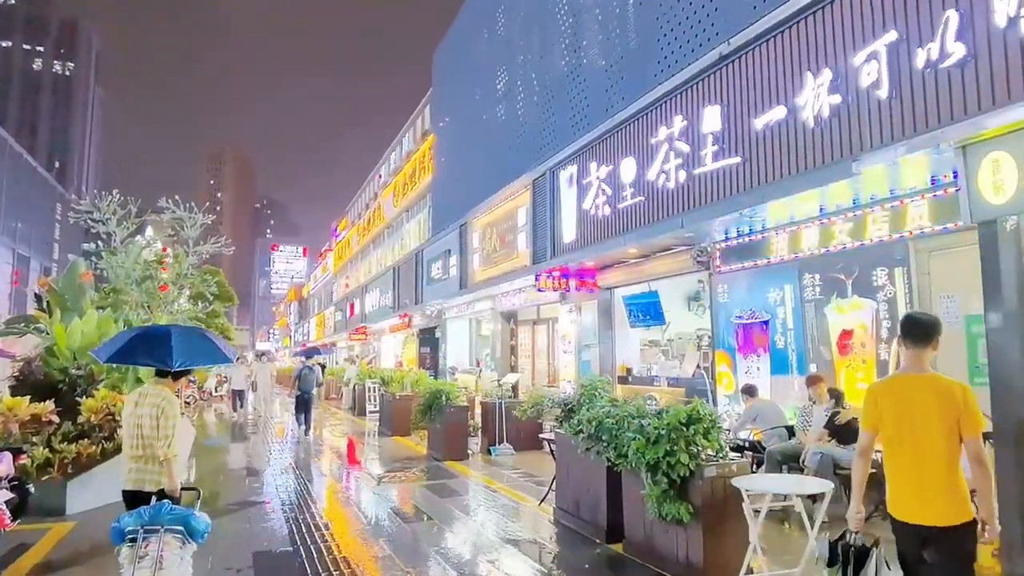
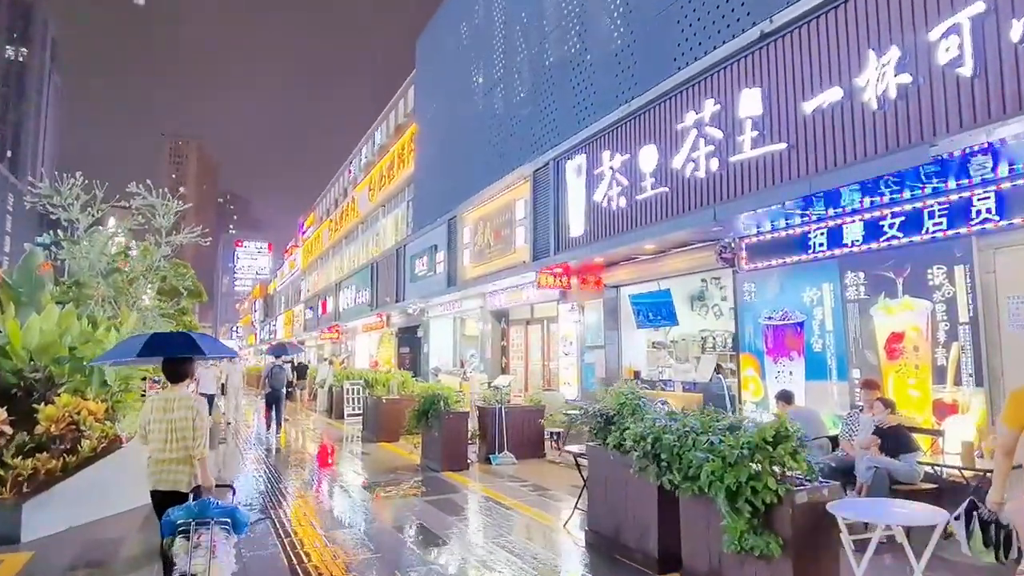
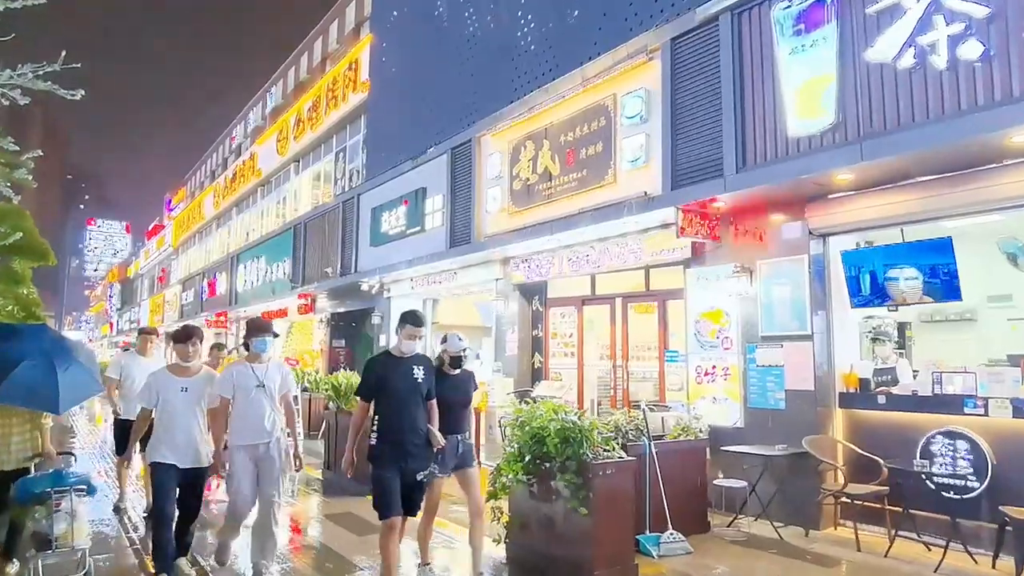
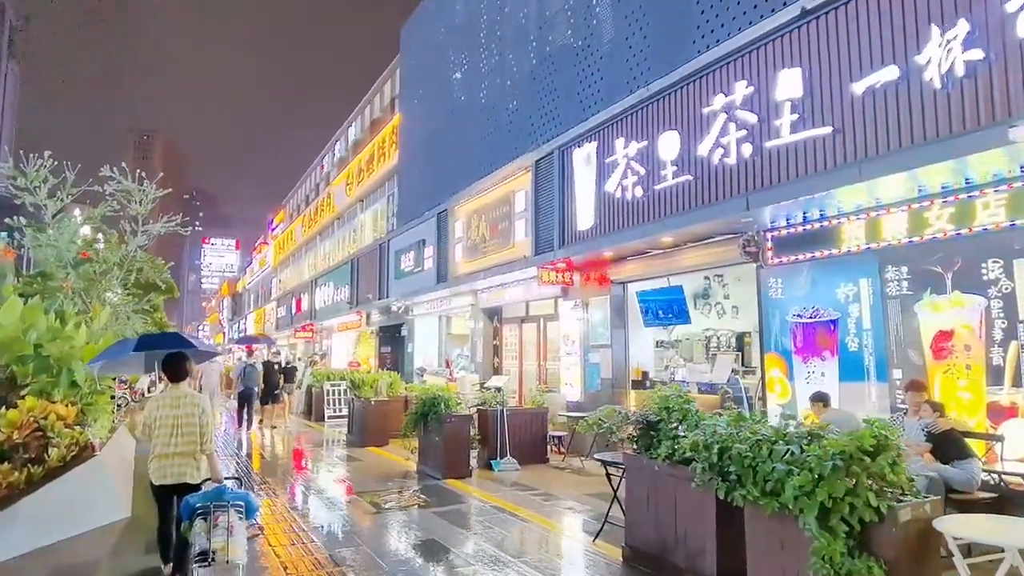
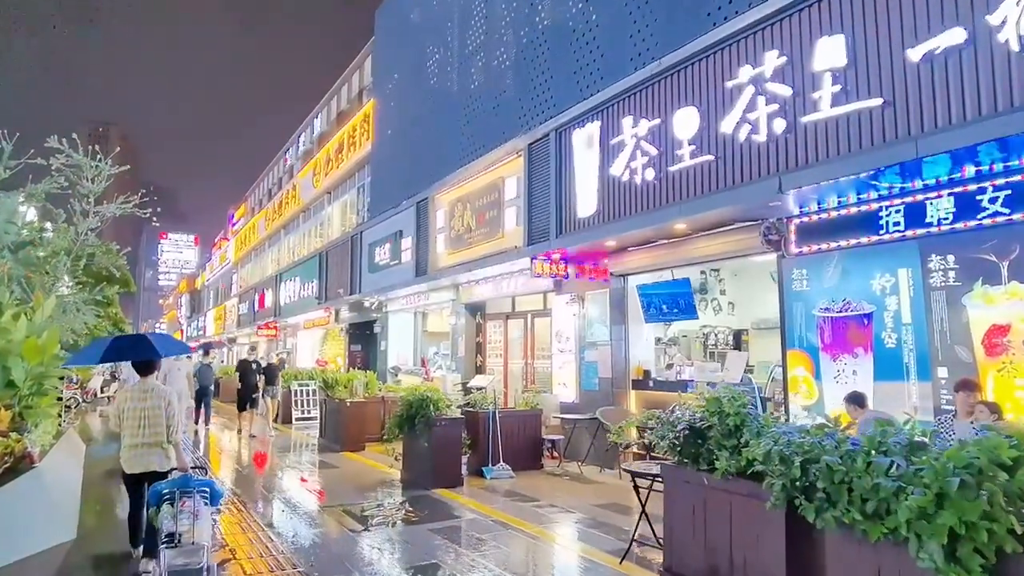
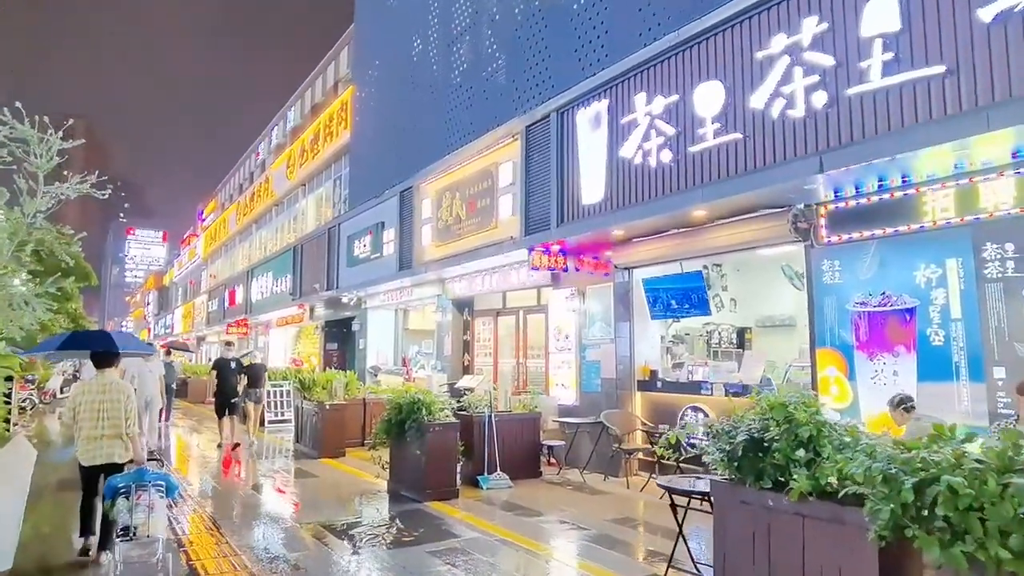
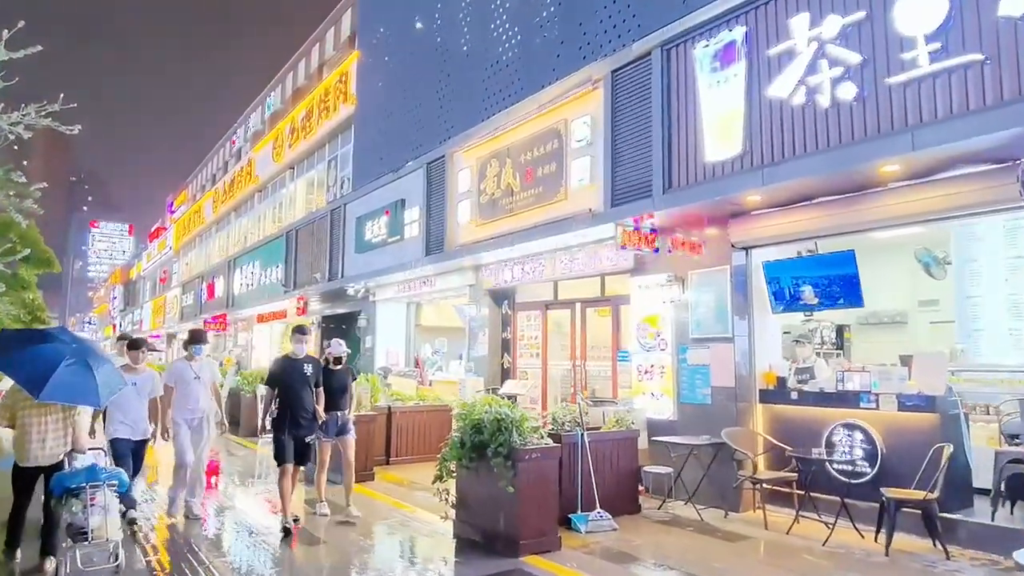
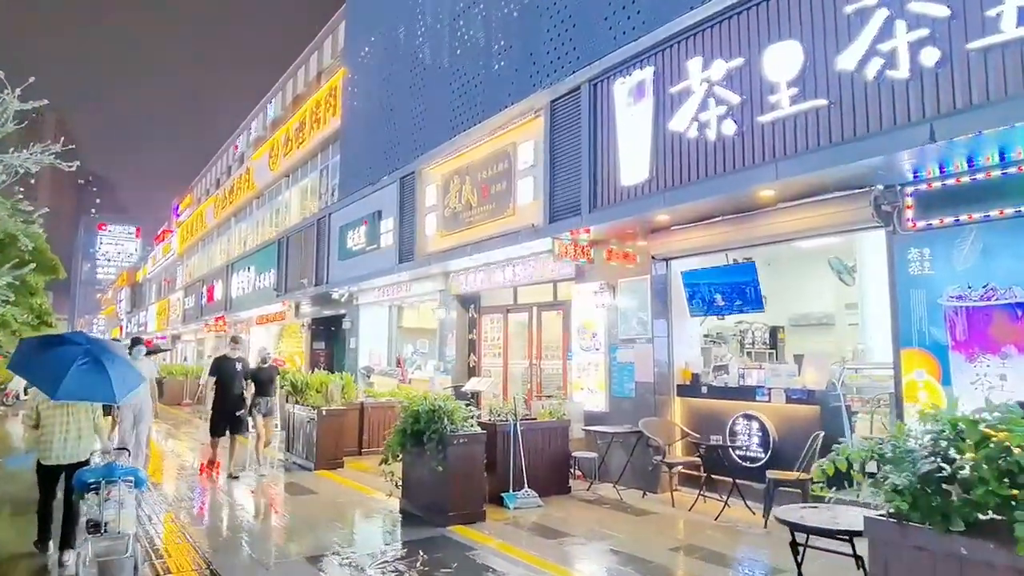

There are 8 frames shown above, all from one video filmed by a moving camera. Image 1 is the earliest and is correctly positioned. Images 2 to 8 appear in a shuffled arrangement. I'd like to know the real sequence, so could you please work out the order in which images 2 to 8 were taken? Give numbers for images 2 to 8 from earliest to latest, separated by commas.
2, 4, 5, 6, 8, 7, 3
